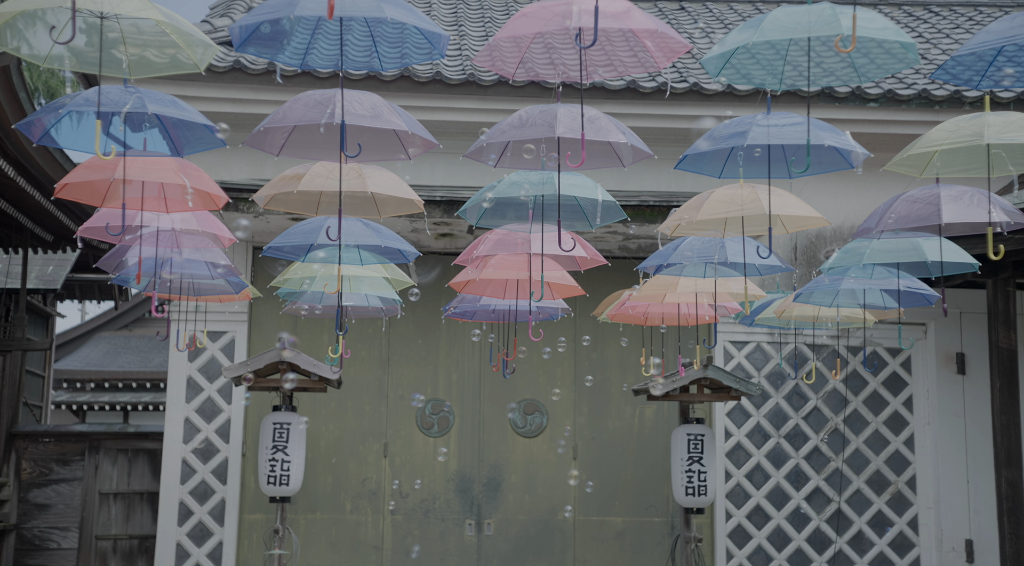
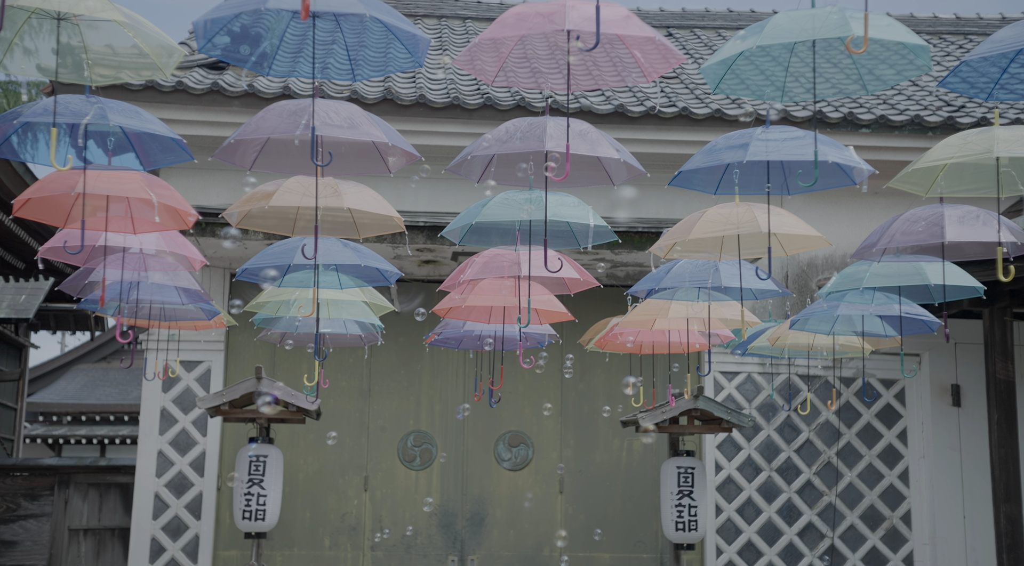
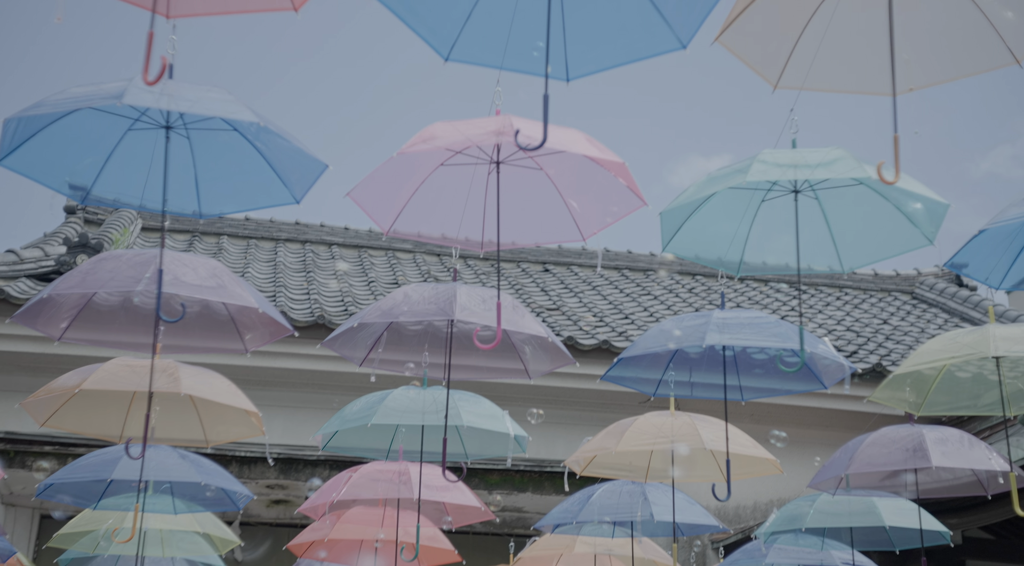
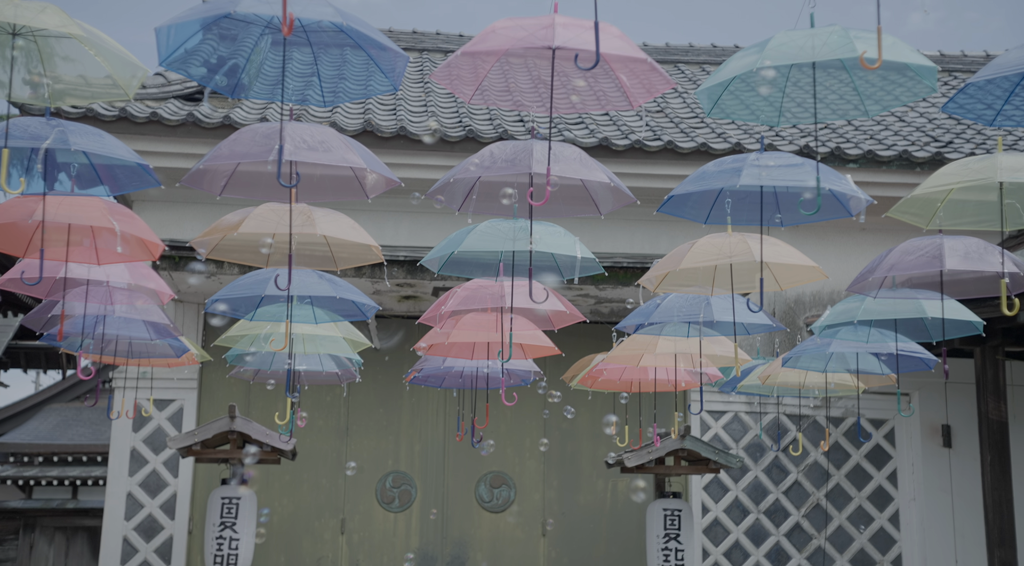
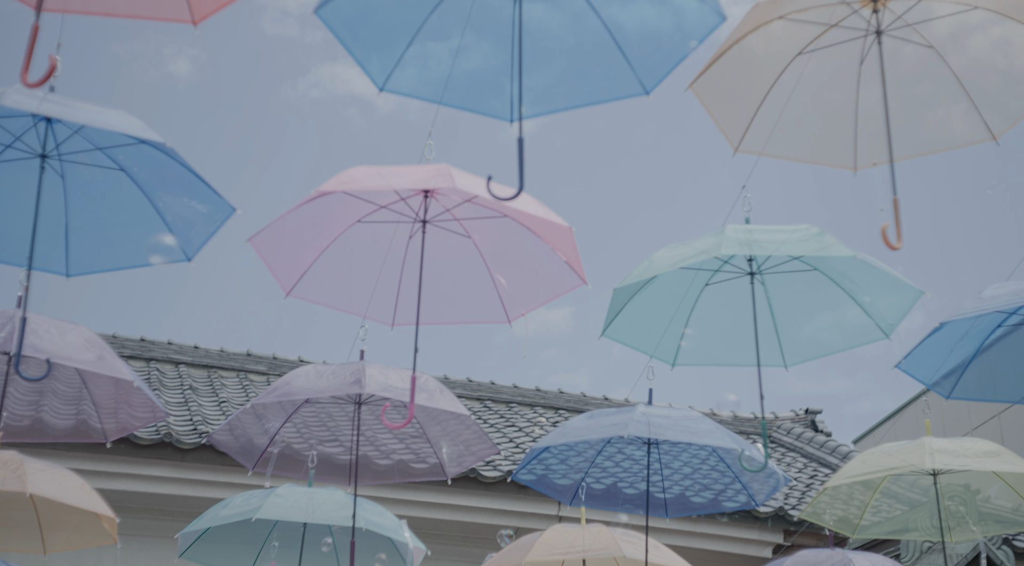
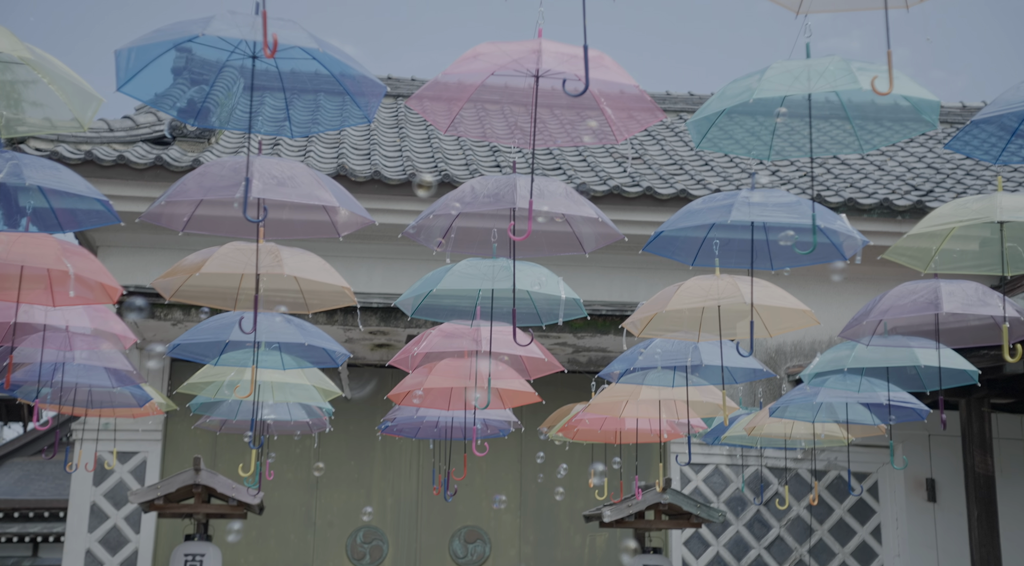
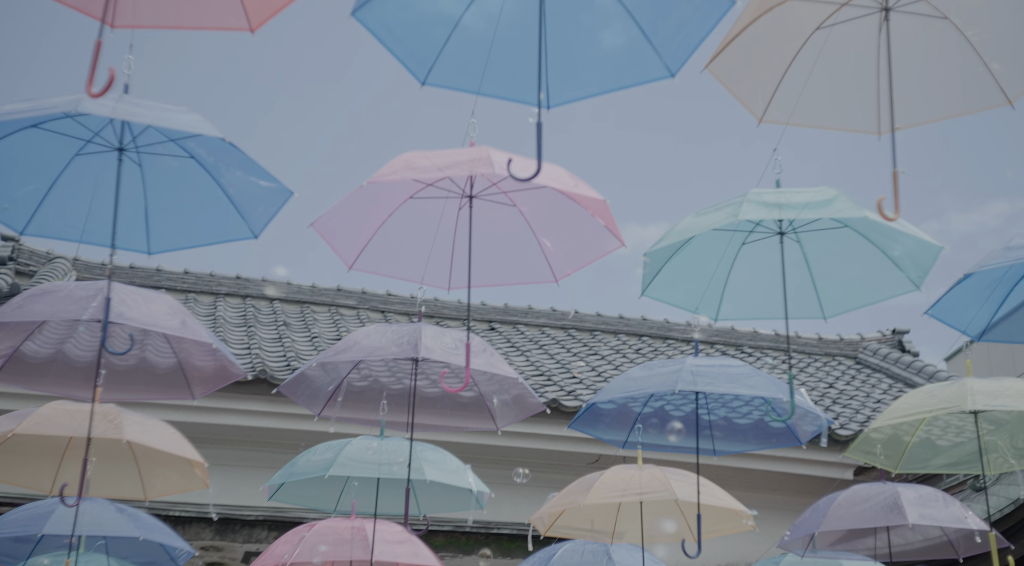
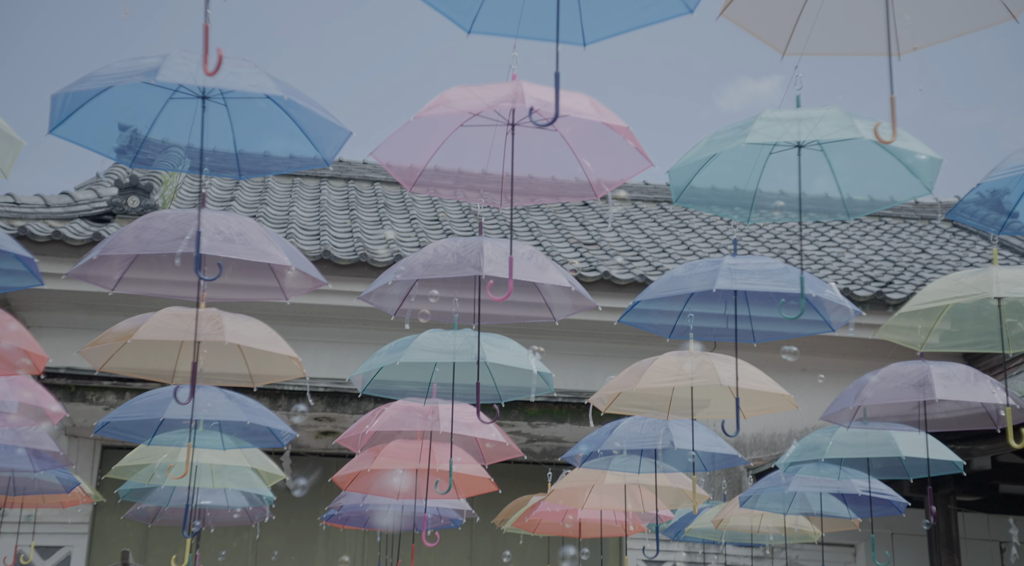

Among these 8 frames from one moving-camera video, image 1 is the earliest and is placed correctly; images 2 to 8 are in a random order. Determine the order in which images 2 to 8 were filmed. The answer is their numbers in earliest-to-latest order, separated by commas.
2, 4, 6, 8, 3, 7, 5
